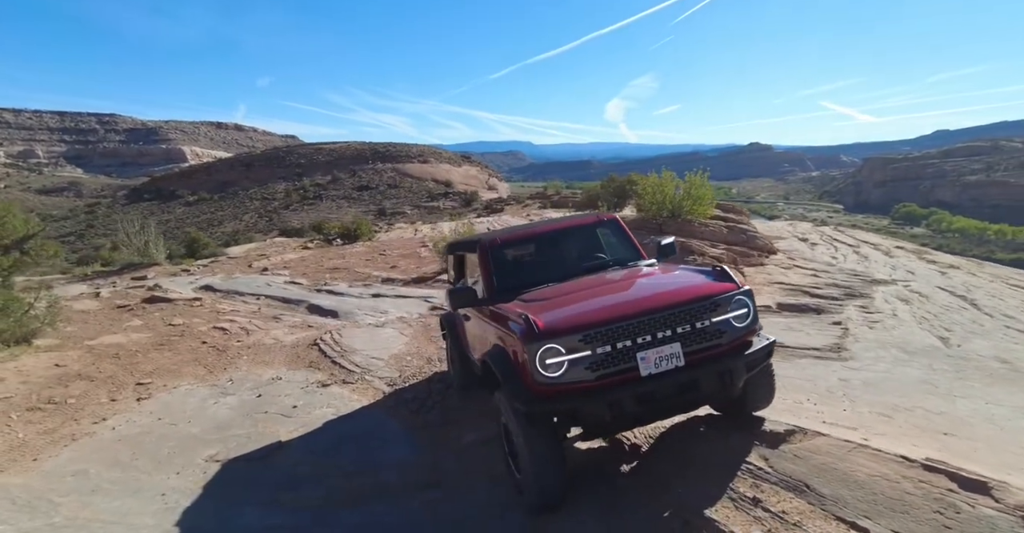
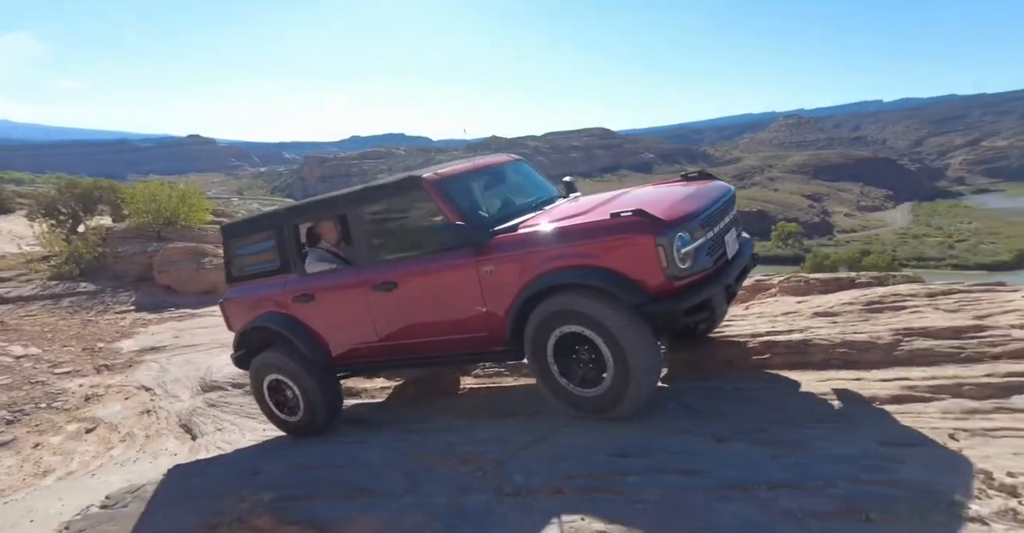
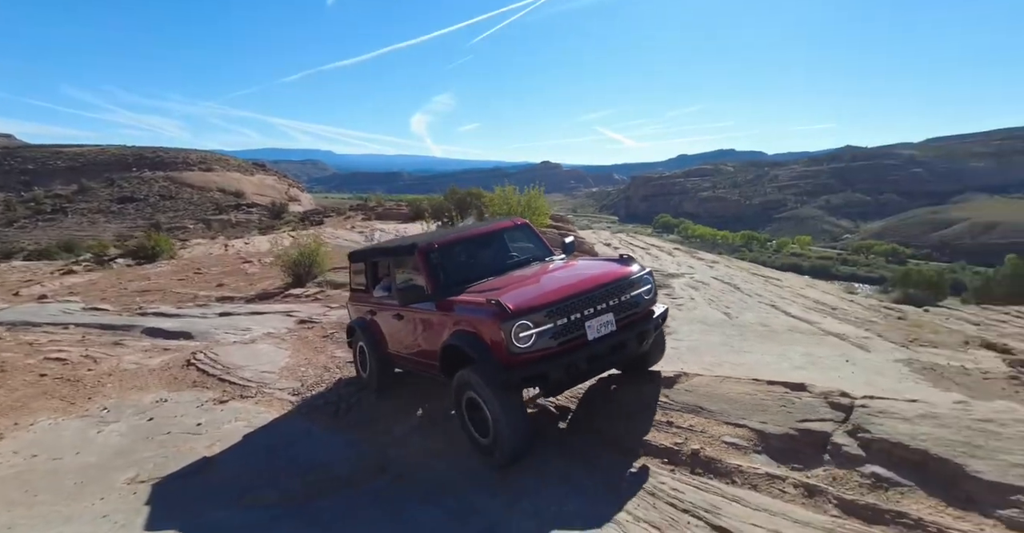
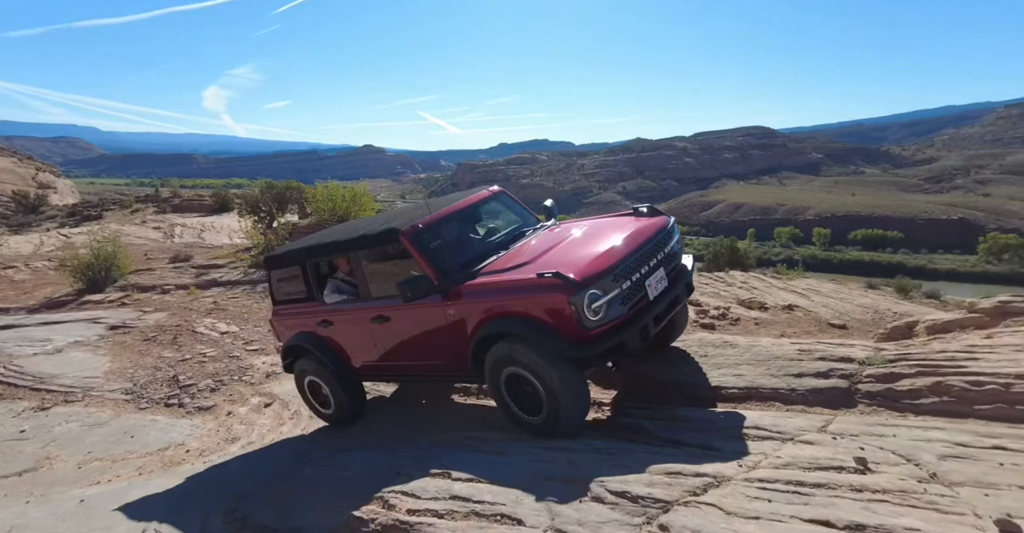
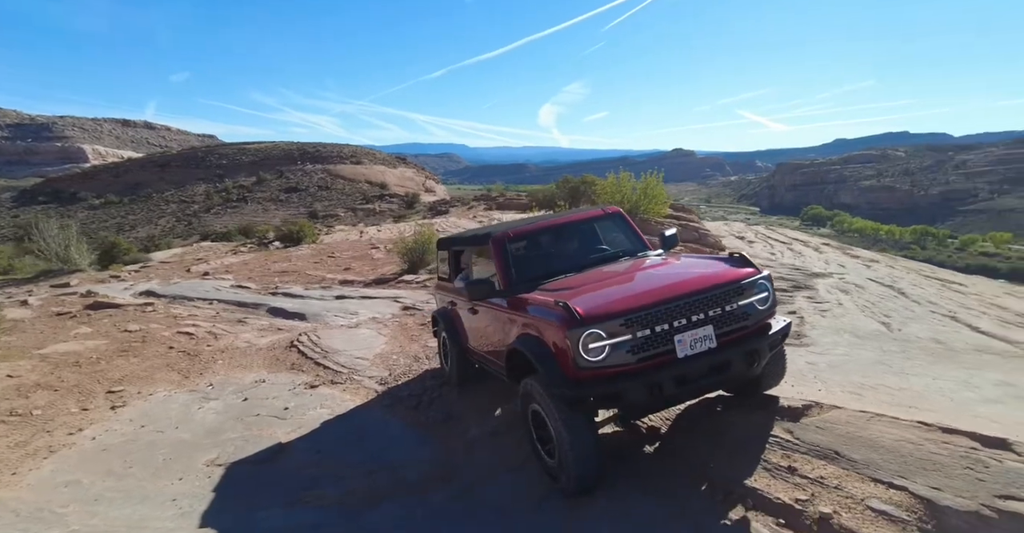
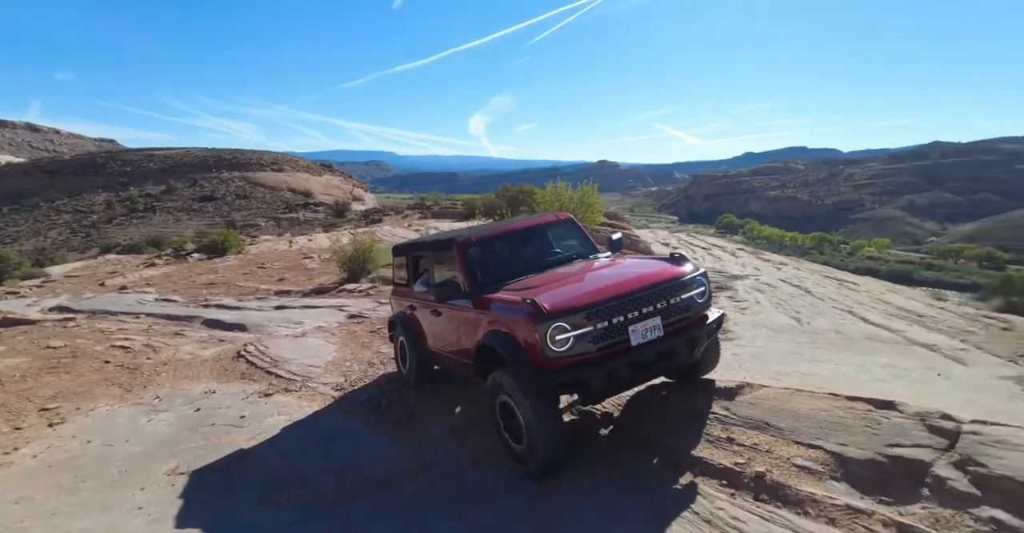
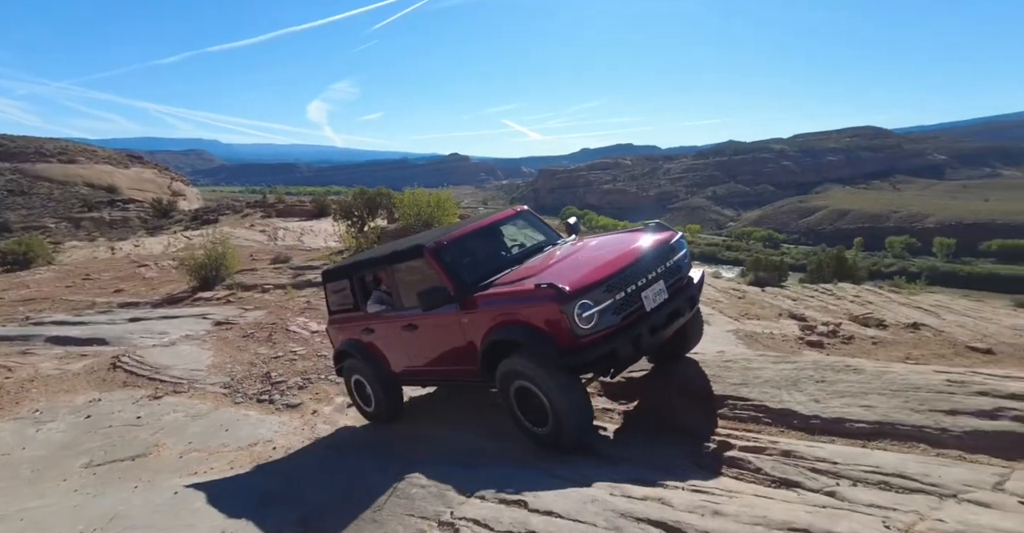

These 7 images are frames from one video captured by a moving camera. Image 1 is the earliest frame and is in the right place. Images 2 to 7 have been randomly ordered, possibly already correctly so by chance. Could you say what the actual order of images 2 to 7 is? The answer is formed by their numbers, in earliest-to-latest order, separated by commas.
5, 6, 3, 7, 4, 2
